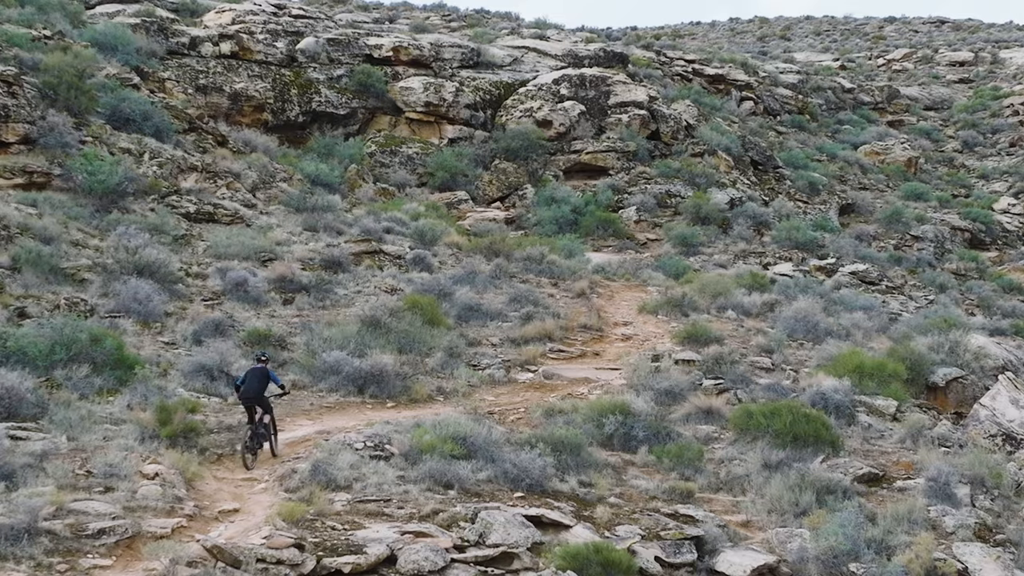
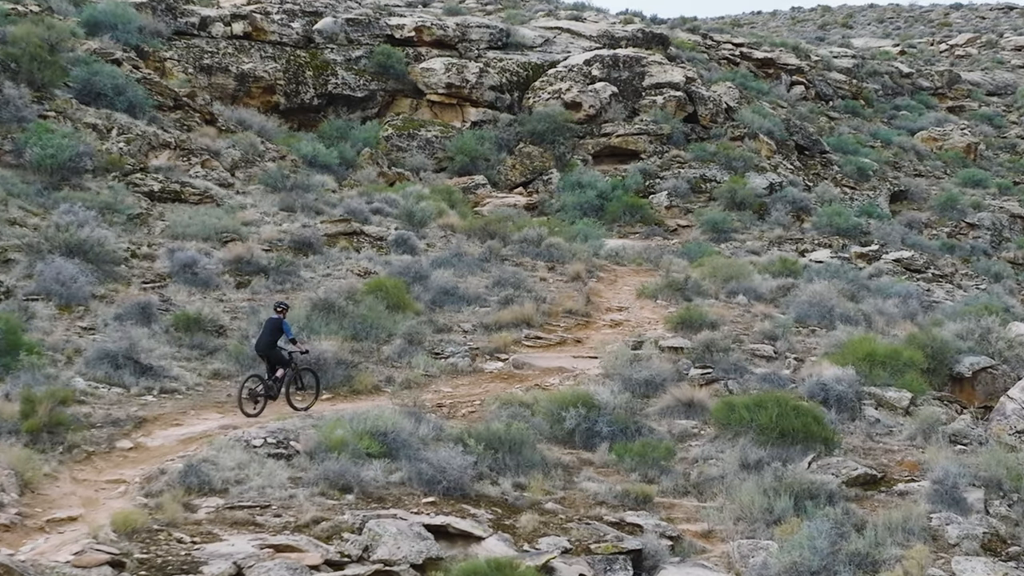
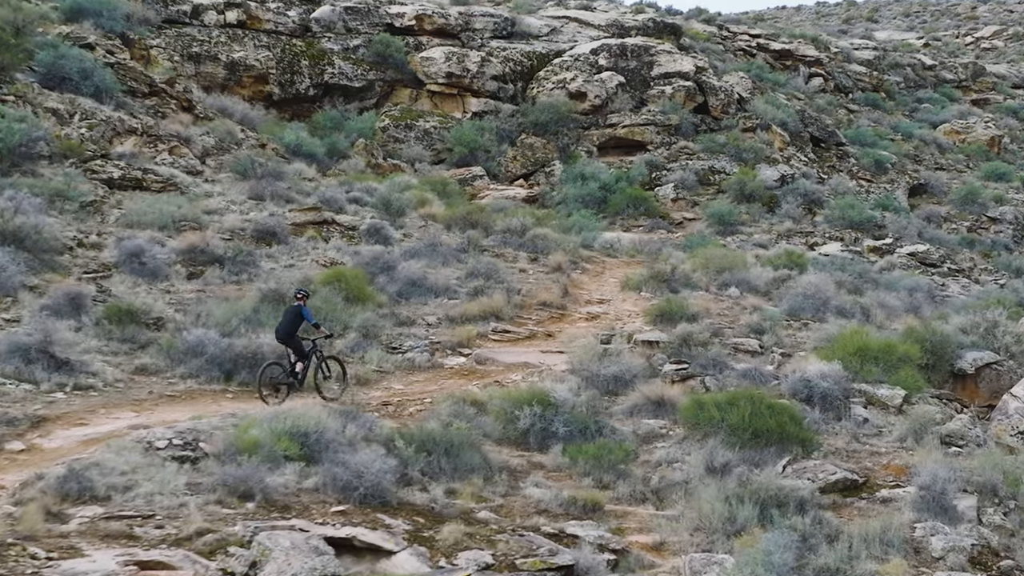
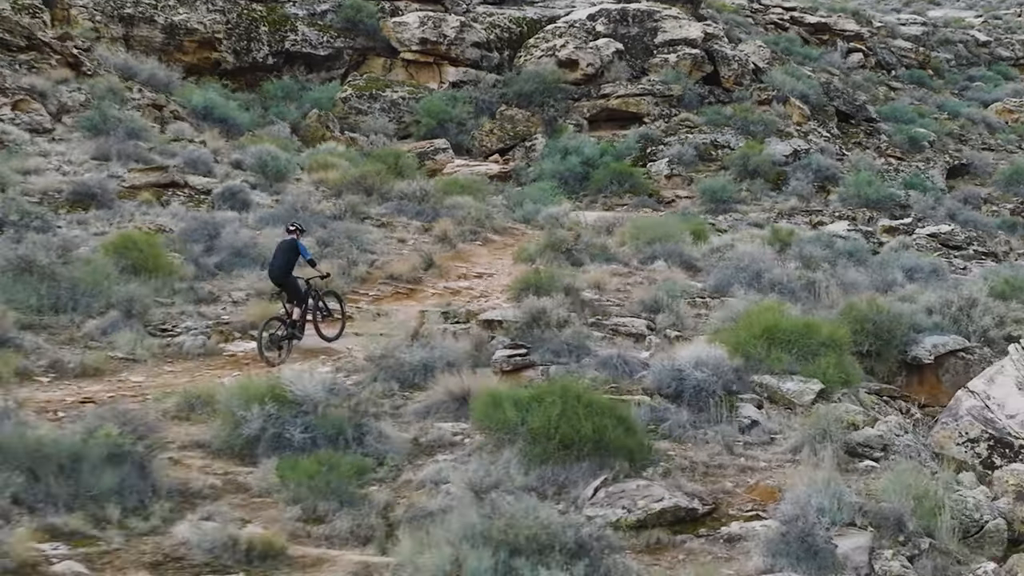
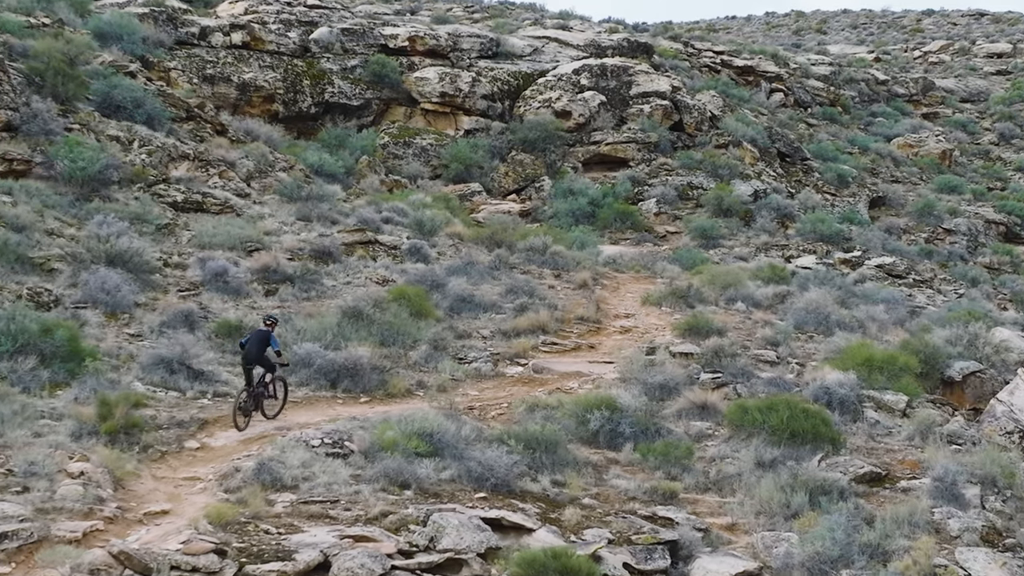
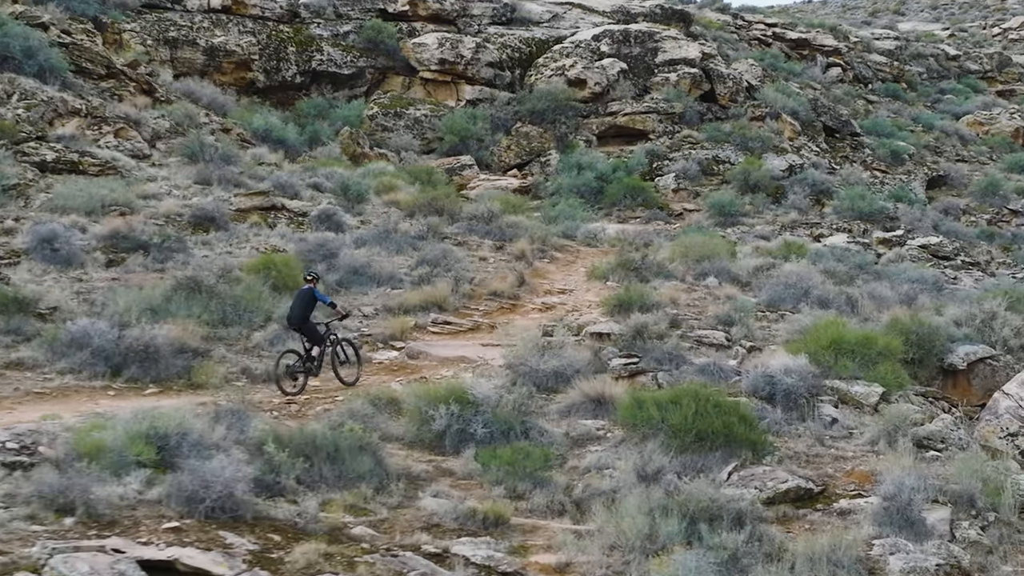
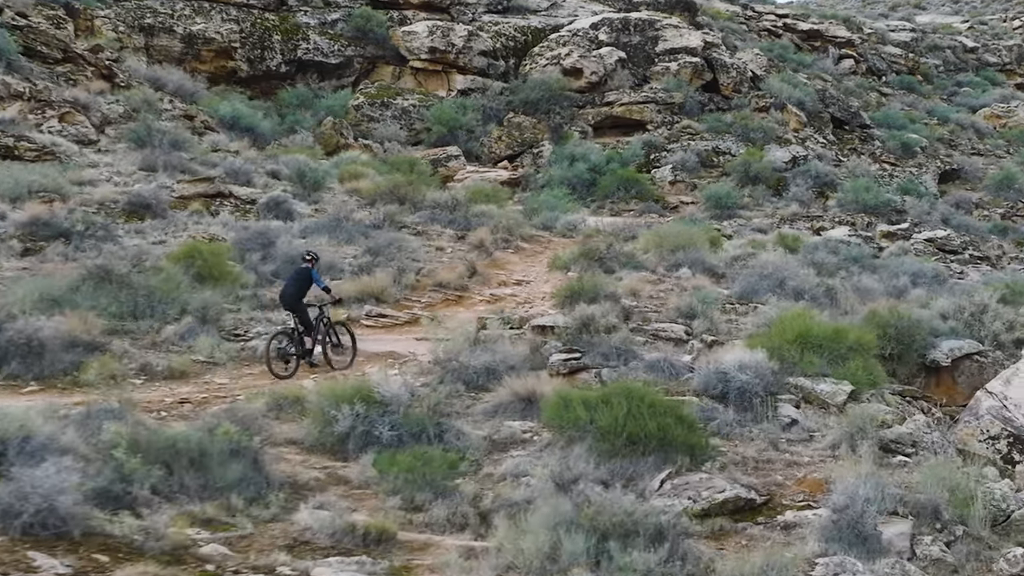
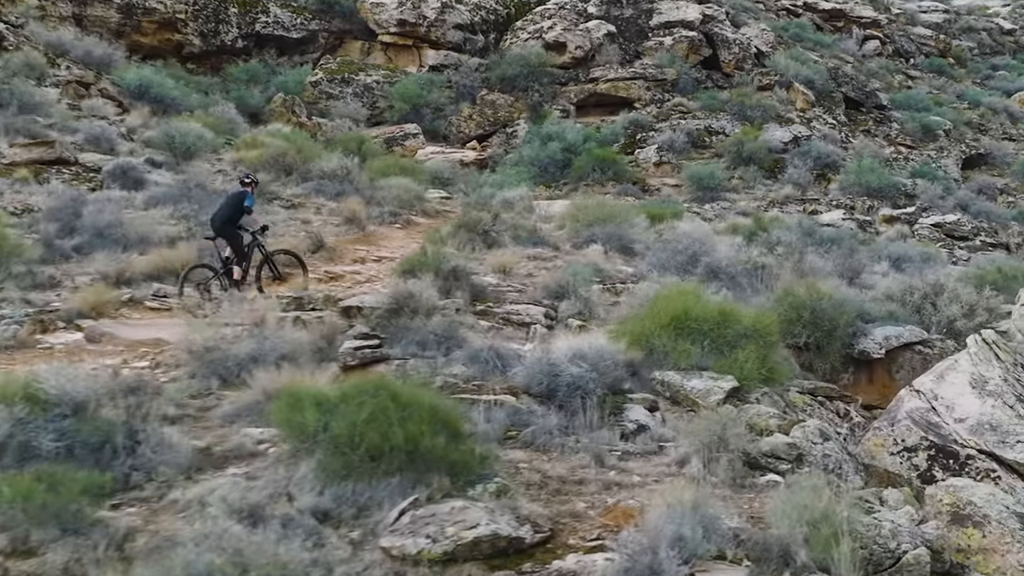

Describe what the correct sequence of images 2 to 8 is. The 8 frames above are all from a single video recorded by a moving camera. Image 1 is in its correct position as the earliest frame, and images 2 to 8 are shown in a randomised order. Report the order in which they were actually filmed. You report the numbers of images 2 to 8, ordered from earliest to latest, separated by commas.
5, 2, 3, 6, 7, 4, 8
